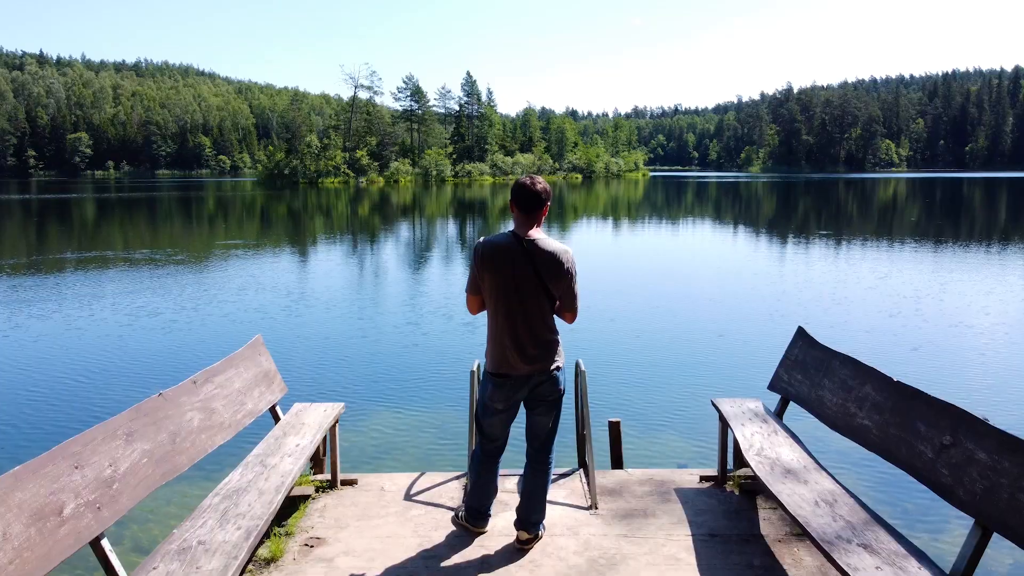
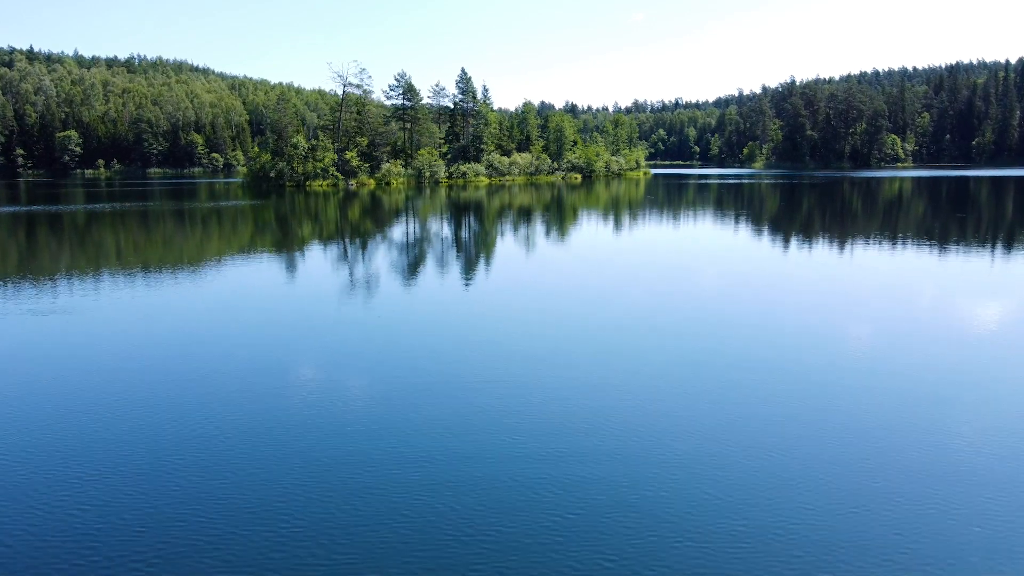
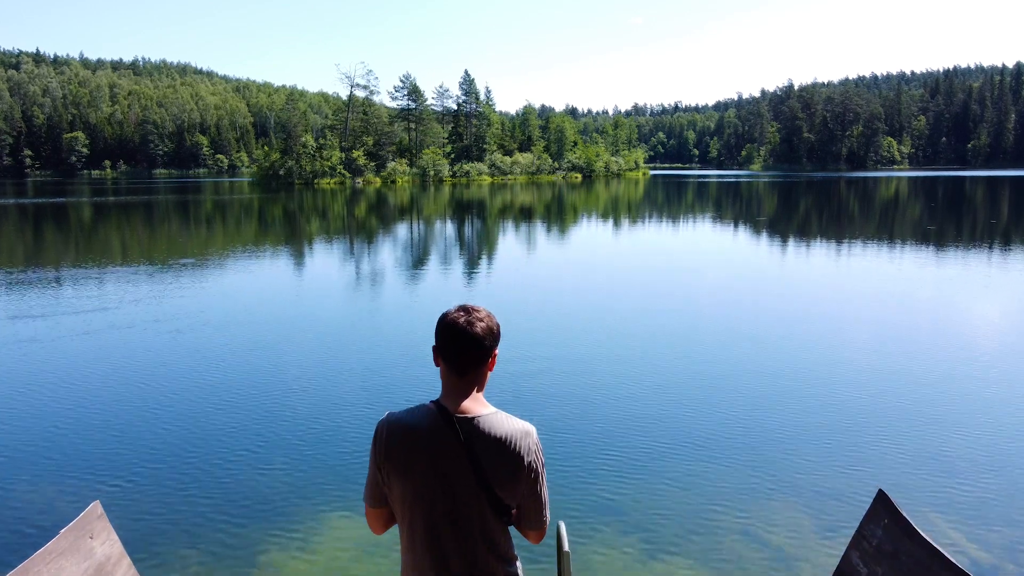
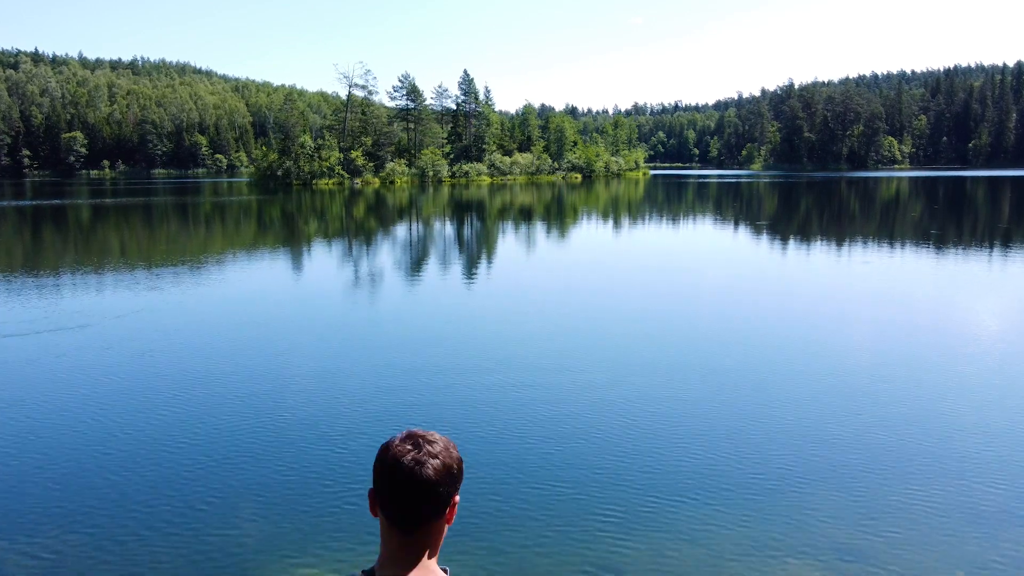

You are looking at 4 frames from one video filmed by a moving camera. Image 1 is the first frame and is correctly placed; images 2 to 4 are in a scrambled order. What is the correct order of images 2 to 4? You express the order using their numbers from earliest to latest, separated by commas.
3, 4, 2
